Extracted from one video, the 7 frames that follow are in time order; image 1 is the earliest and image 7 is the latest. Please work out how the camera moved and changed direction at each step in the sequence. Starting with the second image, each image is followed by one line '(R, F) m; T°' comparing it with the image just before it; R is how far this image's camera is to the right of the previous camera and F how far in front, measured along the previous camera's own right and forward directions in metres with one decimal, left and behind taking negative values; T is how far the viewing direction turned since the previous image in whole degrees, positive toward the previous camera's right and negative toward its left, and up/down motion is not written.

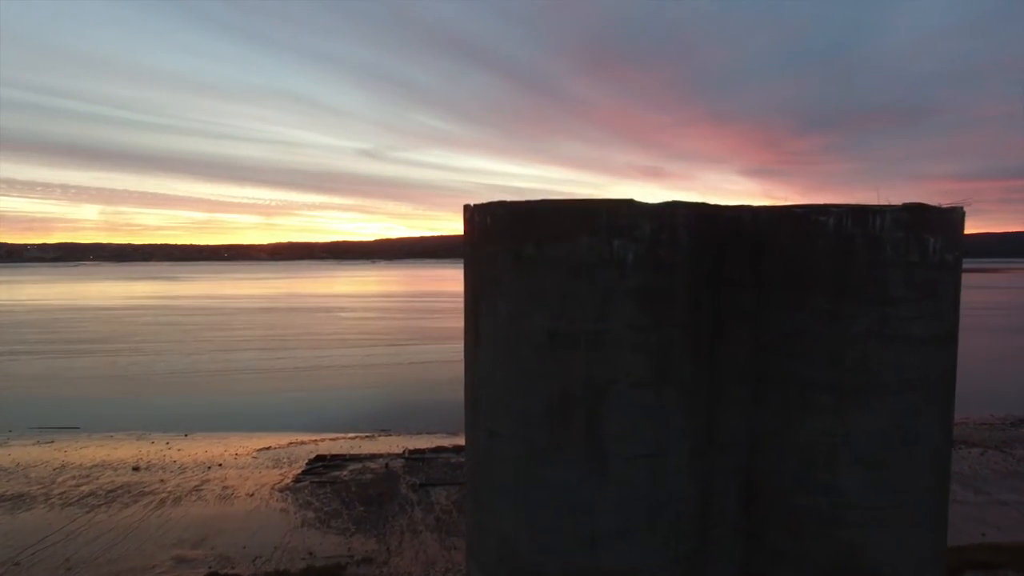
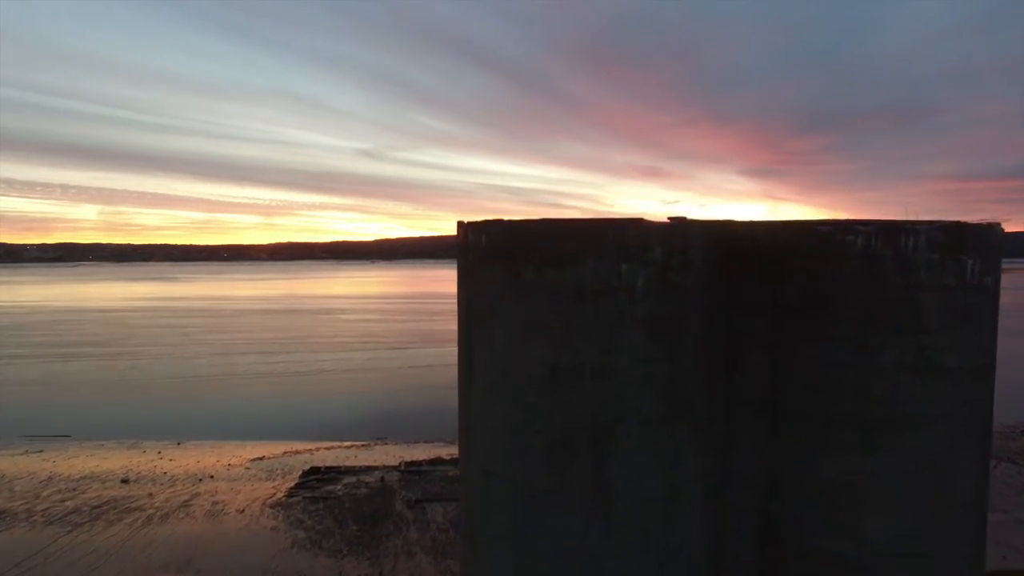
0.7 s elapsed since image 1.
(0.0, +0.3) m; 0°
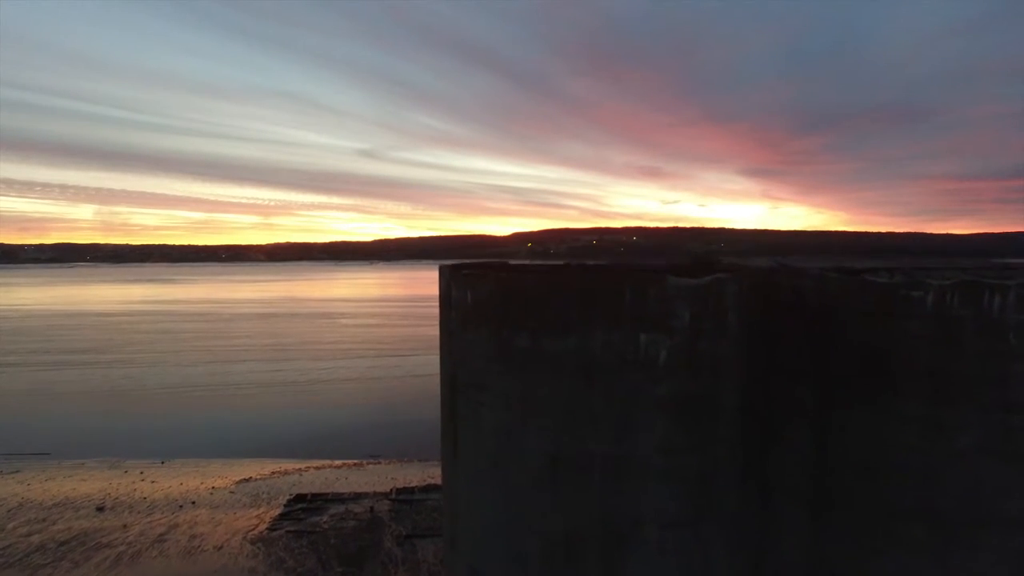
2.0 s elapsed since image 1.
(0.0, +0.6) m; 0°
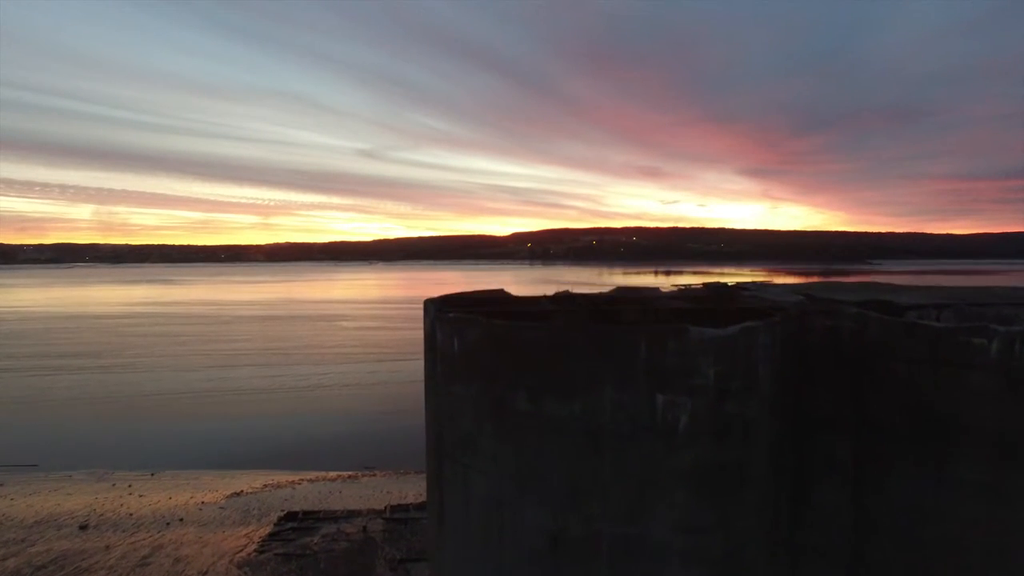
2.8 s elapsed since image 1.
(0.0, +0.4) m; 0°
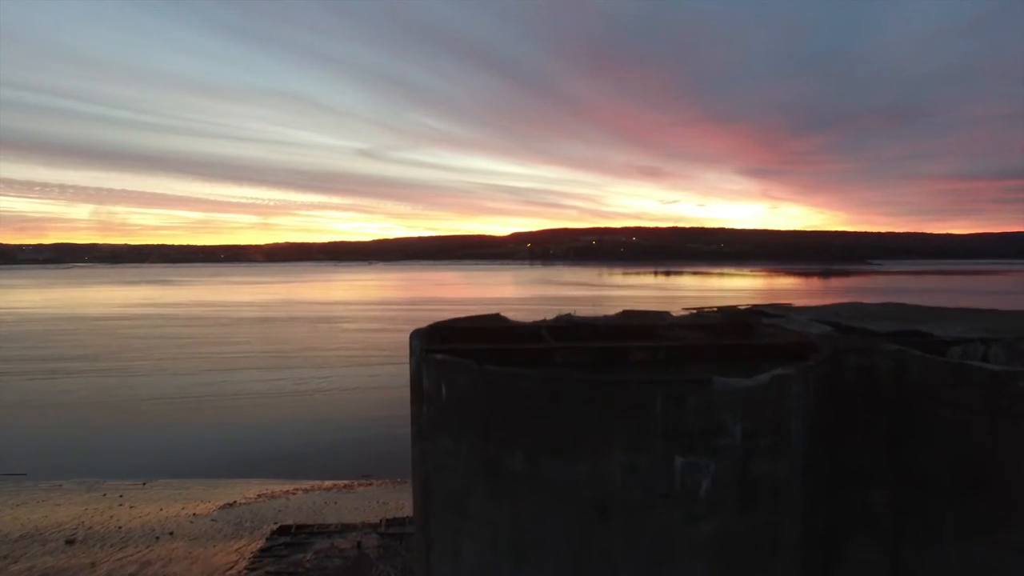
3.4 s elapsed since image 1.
(0.0, +0.3) m; 0°
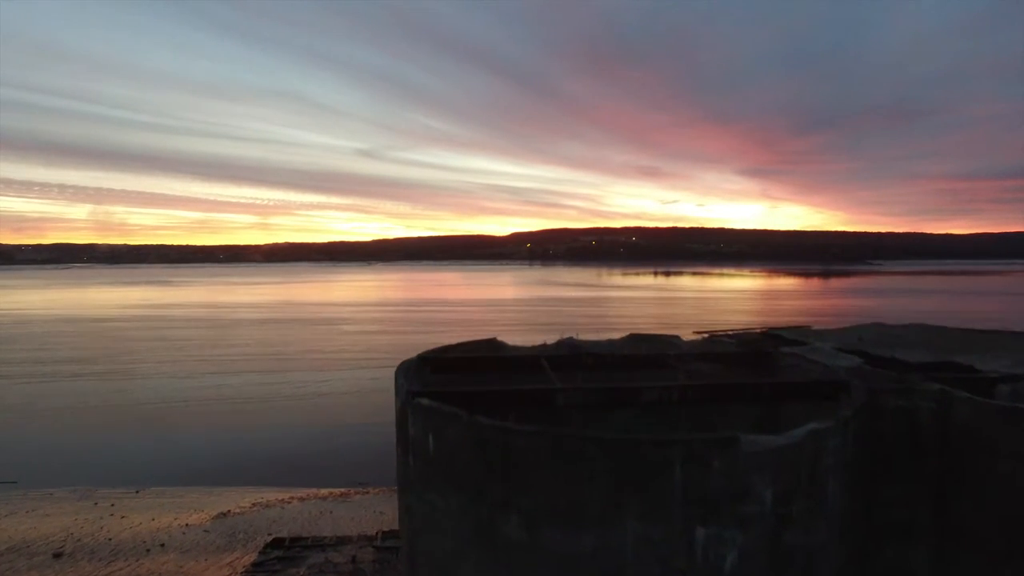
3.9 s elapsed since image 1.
(0.0, +0.2) m; 0°
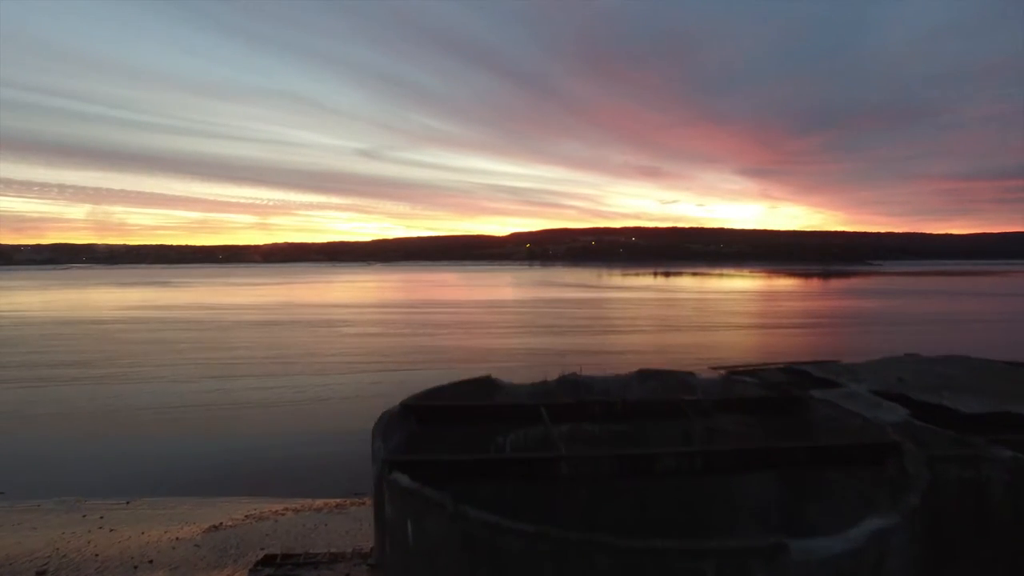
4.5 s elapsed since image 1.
(0.0, +0.3) m; 0°
